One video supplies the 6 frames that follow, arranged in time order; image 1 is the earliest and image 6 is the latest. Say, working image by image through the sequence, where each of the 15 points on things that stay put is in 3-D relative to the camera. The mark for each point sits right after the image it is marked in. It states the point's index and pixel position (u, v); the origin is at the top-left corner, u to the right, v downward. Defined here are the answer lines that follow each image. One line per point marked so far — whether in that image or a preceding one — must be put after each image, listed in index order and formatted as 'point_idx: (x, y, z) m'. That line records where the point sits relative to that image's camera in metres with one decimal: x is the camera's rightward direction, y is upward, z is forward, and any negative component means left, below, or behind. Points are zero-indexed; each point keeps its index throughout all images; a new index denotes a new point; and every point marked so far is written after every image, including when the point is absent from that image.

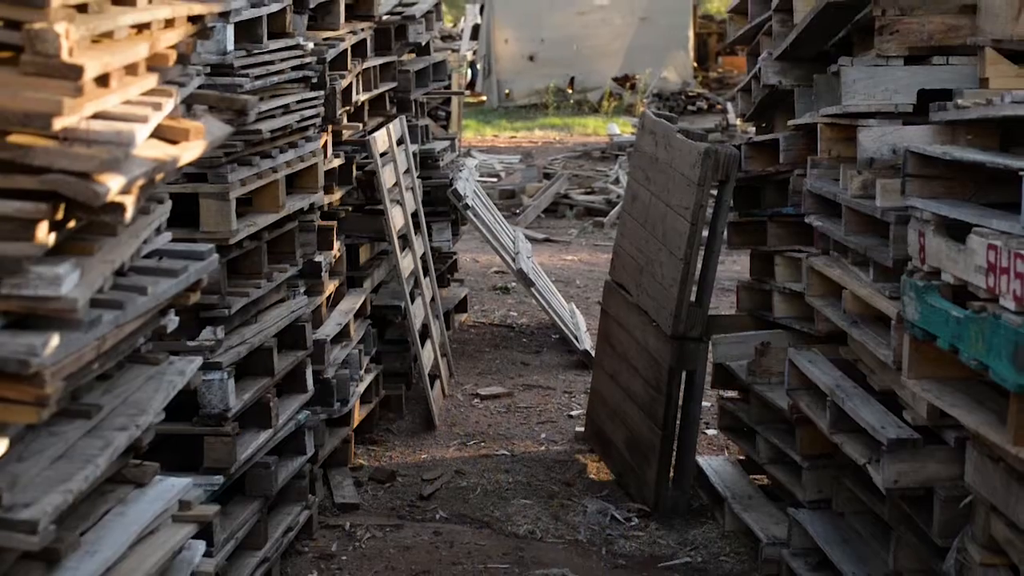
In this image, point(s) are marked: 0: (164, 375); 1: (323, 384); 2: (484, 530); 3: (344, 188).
0: (-0.7, -0.2, +3.7) m
1: (-0.7, -0.4, +6.8) m
2: (-0.1, -0.9, +6.7) m
3: (-0.7, +0.4, +7.5) m
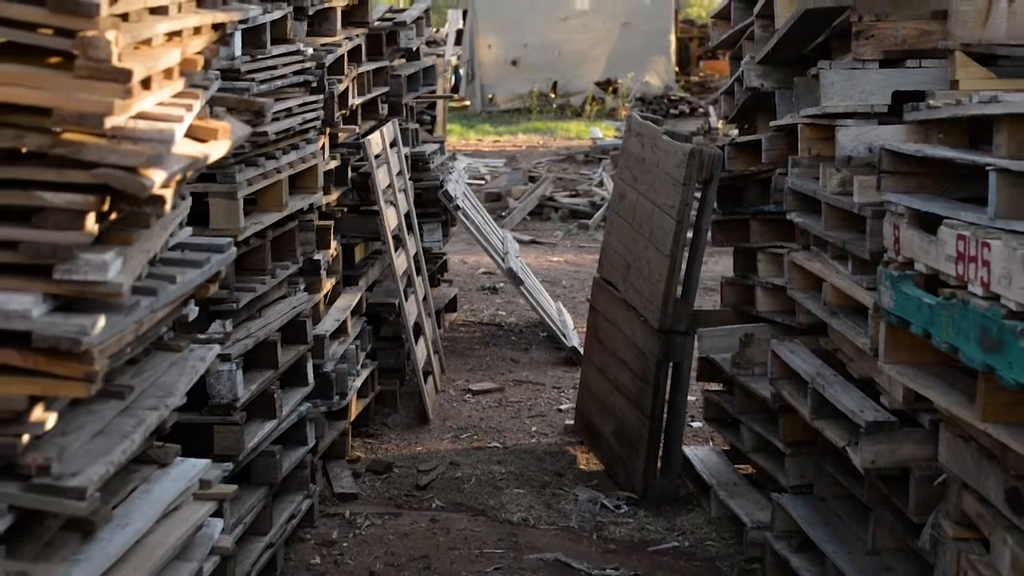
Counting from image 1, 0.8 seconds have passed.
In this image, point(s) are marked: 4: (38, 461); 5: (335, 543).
0: (-0.7, -0.2, +4.0) m
1: (-0.7, -0.3, +7.0) m
2: (-0.1, -0.9, +6.9) m
3: (-0.8, +0.4, +7.8) m
4: (-0.8, -0.3, +3.0) m
5: (-0.6, -0.9, +6.5) m
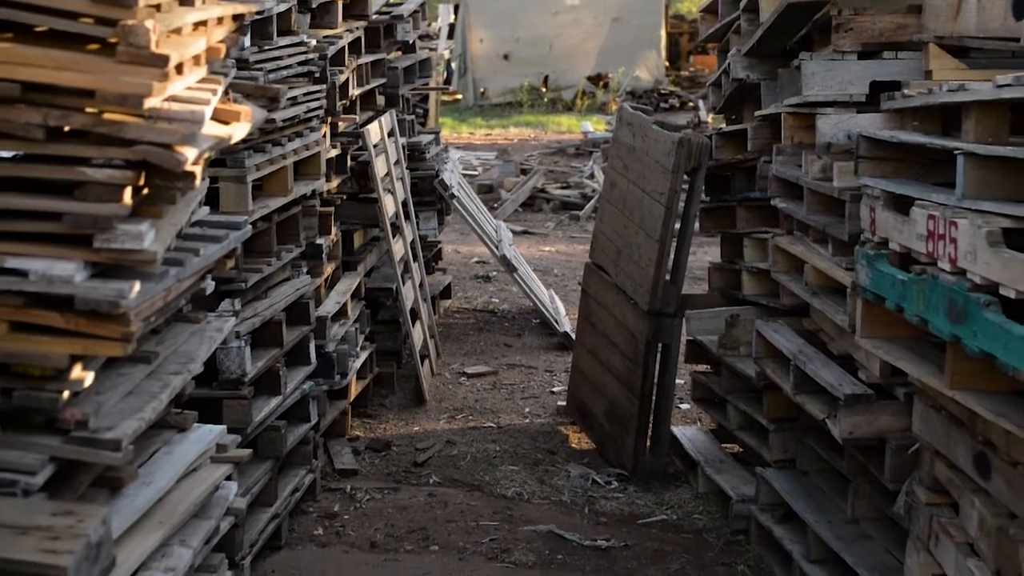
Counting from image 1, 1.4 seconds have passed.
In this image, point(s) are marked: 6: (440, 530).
0: (-0.7, -0.1, +4.2) m
1: (-0.8, -0.3, +7.3) m
2: (-0.1, -0.8, +7.2) m
3: (-0.8, +0.5, +8.0) m
4: (-0.8, -0.2, +3.2) m
5: (-0.7, -0.9, +6.8) m
6: (-0.3, -0.9, +6.6) m
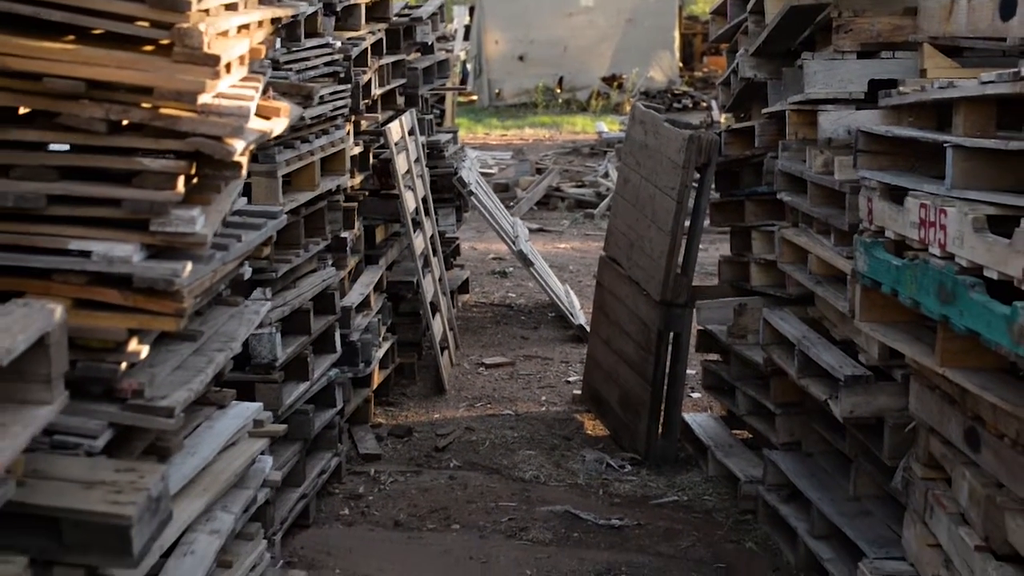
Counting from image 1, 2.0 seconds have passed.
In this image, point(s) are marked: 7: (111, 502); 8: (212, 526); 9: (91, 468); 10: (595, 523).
0: (-0.7, -0.1, +4.5) m
1: (-0.7, -0.2, +7.6) m
2: (-0.1, -0.8, +7.5) m
3: (-0.7, +0.5, +8.3) m
4: (-0.7, -0.2, +3.5) m
5: (-0.6, -0.8, +7.1) m
6: (-0.2, -0.9, +6.9) m
7: (-0.7, -0.4, +3.0) m
8: (-0.7, -0.6, +4.1) m
9: (-0.8, -0.3, +3.2) m
10: (+0.3, -0.9, +6.7) m
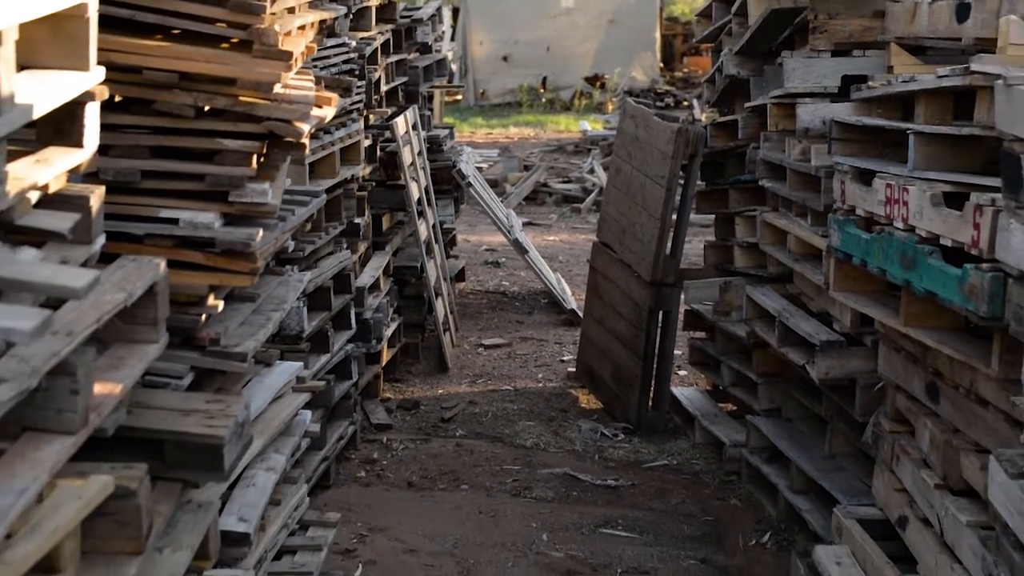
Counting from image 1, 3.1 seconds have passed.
0: (-0.6, 0.0, +5.1) m
1: (-0.7, -0.2, +8.2) m
2: (-0.1, -0.7, +8.1) m
3: (-0.7, +0.6, +8.9) m
4: (-0.7, -0.1, +4.1) m
5: (-0.6, -0.7, +7.7) m
6: (-0.2, -0.8, +7.5) m
7: (-0.6, -0.3, +3.6) m
8: (-0.6, -0.5, +4.7) m
9: (-0.7, -0.2, +3.8) m
10: (+0.3, -0.8, +7.3) m
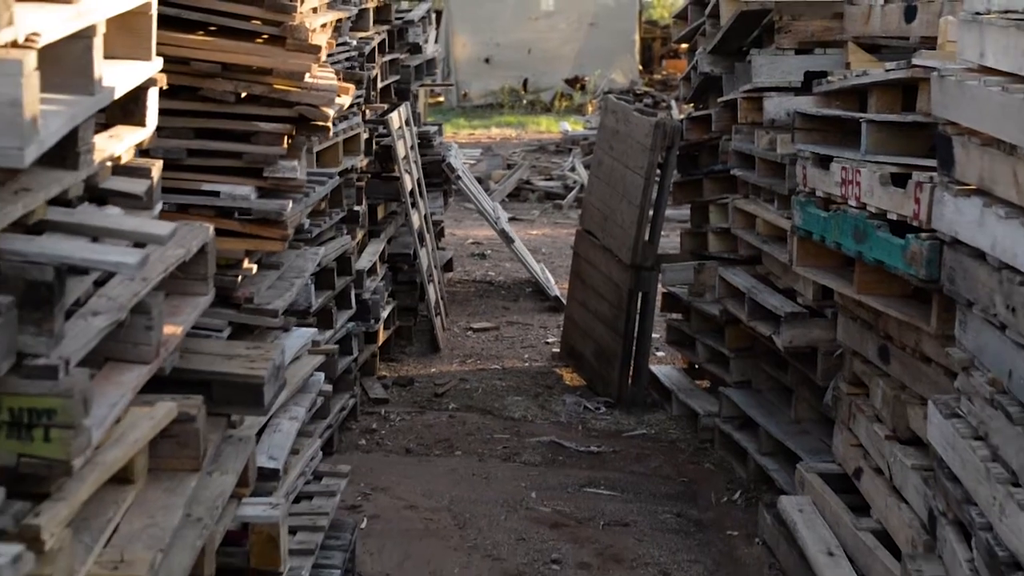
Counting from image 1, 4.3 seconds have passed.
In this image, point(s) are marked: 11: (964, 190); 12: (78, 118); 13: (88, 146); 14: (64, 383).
0: (-0.7, +0.1, +5.7) m
1: (-0.7, -0.1, +8.8) m
2: (-0.1, -0.6, +8.7) m
3: (-0.8, +0.7, +9.5) m
4: (-0.7, 0.0, +4.7) m
5: (-0.6, -0.7, +8.3) m
6: (-0.2, -0.7, +8.1) m
7: (-0.6, -0.2, +4.2) m
8: (-0.7, -0.4, +5.3) m
9: (-0.7, -0.1, +4.3) m
10: (+0.3, -0.7, +7.9) m
11: (+1.1, +0.2, +4.4) m
12: (-0.8, +0.3, +3.1) m
13: (-0.8, +0.3, +3.4) m
14: (-0.7, -0.2, +3.0) m
